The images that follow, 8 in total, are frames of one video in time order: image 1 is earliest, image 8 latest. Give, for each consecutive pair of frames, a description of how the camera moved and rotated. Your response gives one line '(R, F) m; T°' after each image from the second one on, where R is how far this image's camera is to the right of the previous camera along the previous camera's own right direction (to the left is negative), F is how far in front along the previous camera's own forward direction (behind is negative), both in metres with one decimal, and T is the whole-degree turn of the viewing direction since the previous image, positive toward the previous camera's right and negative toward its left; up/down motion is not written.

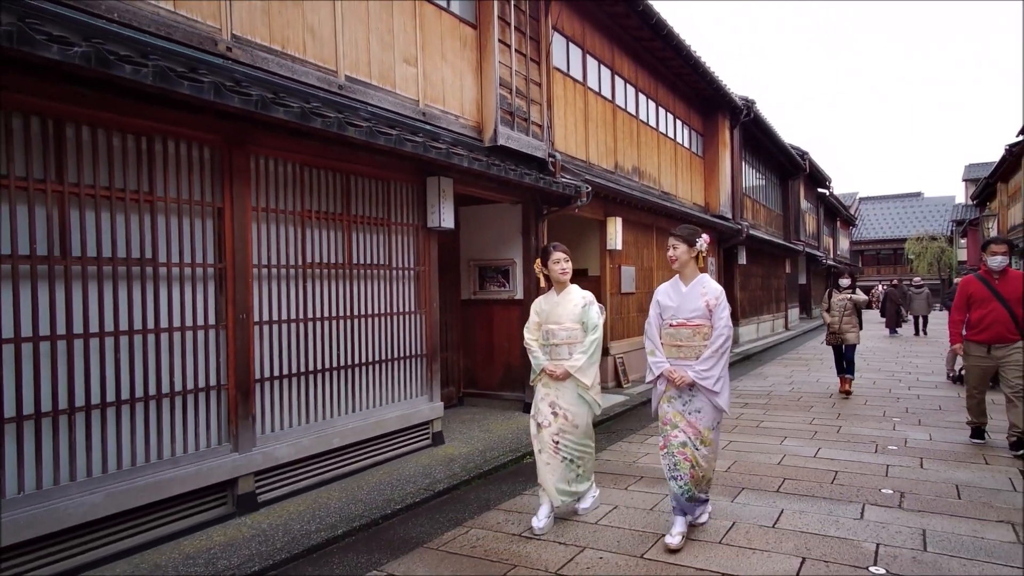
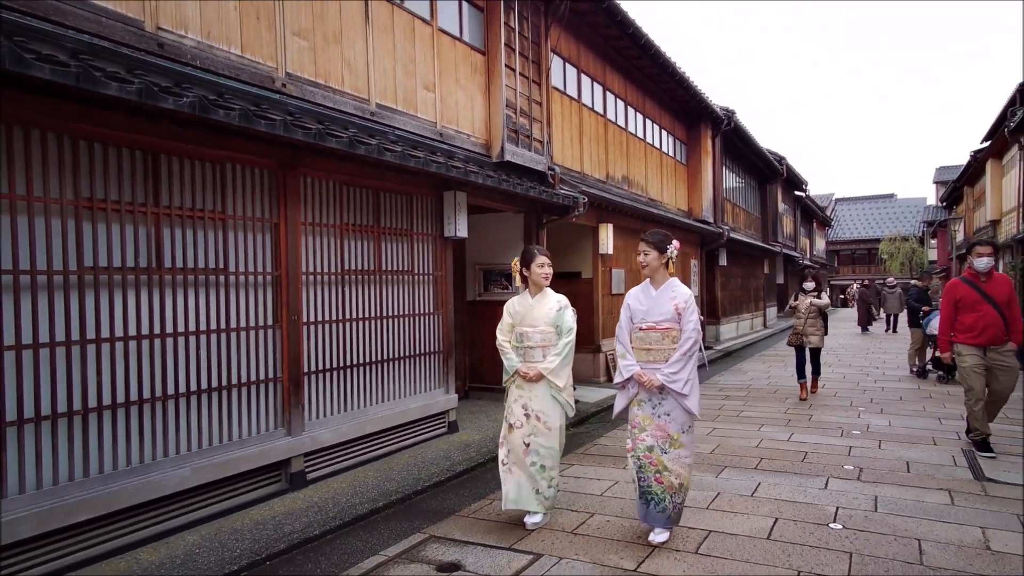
(-0.3, -0.7) m; +2°
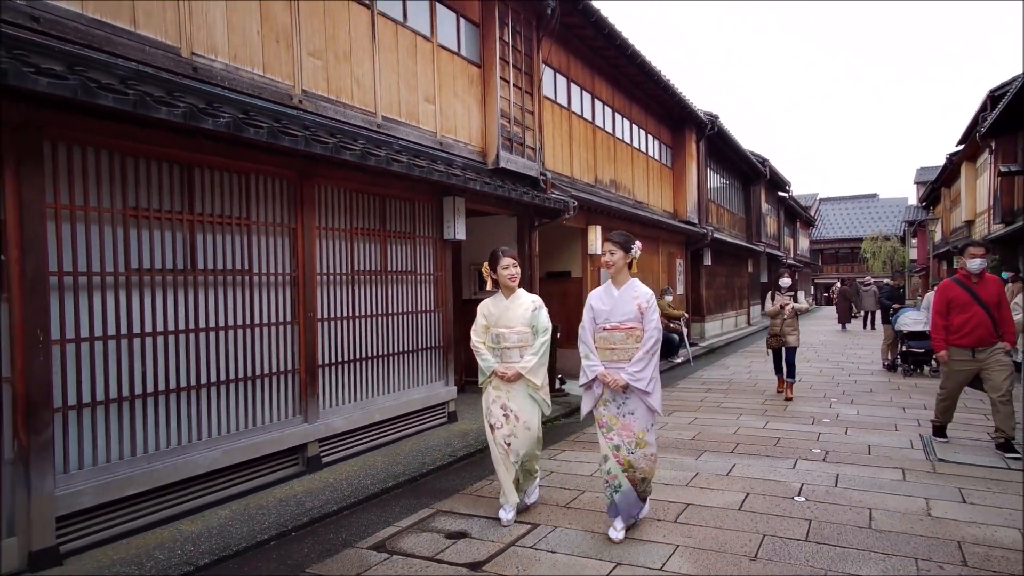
(-0.1, -0.5) m; +1°
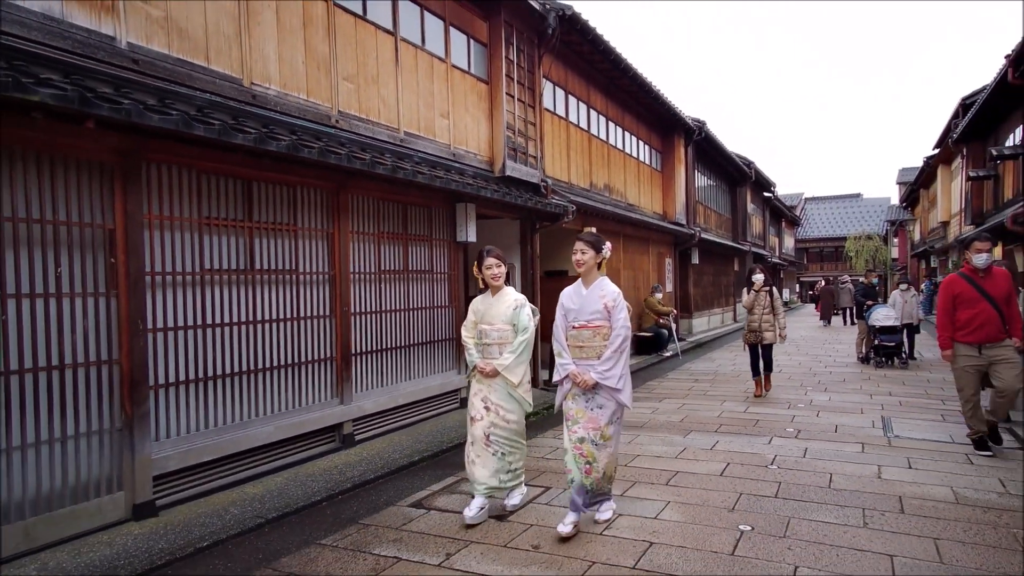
(-0.2, -0.8) m; +1°
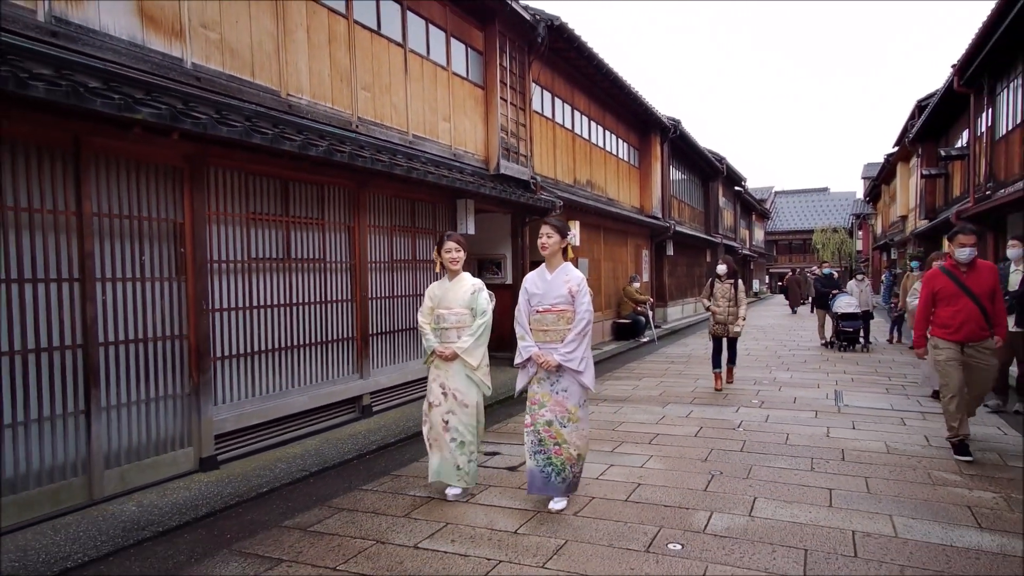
(-0.3, -0.8) m; +2°
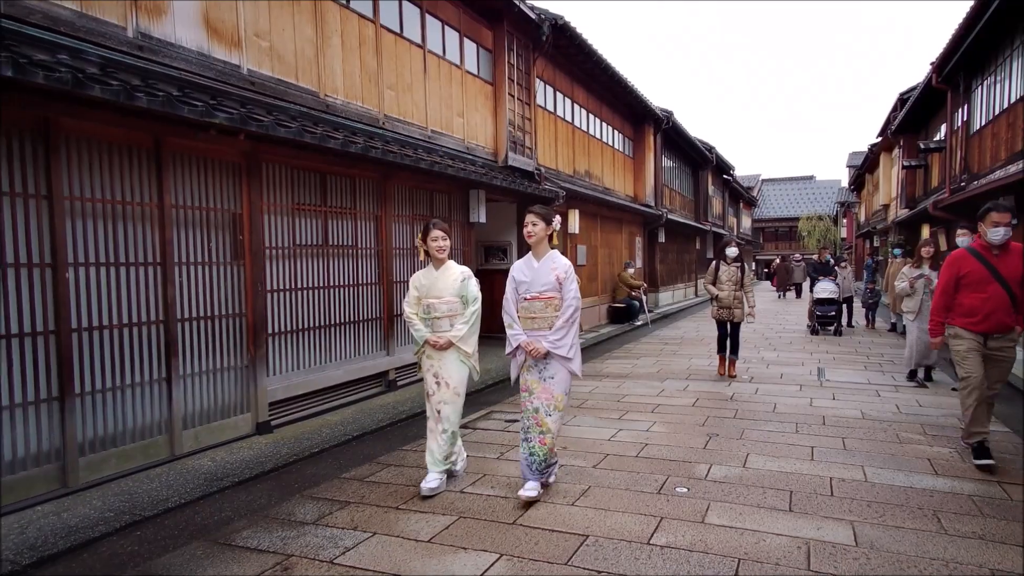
(-0.3, -0.7) m; +1°
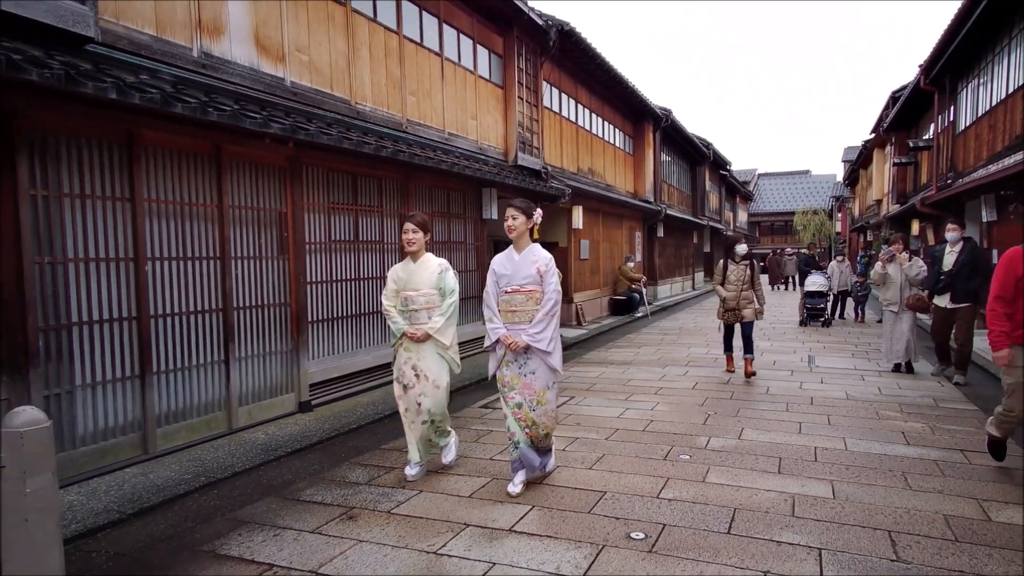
(-0.2, -0.6) m; 0°
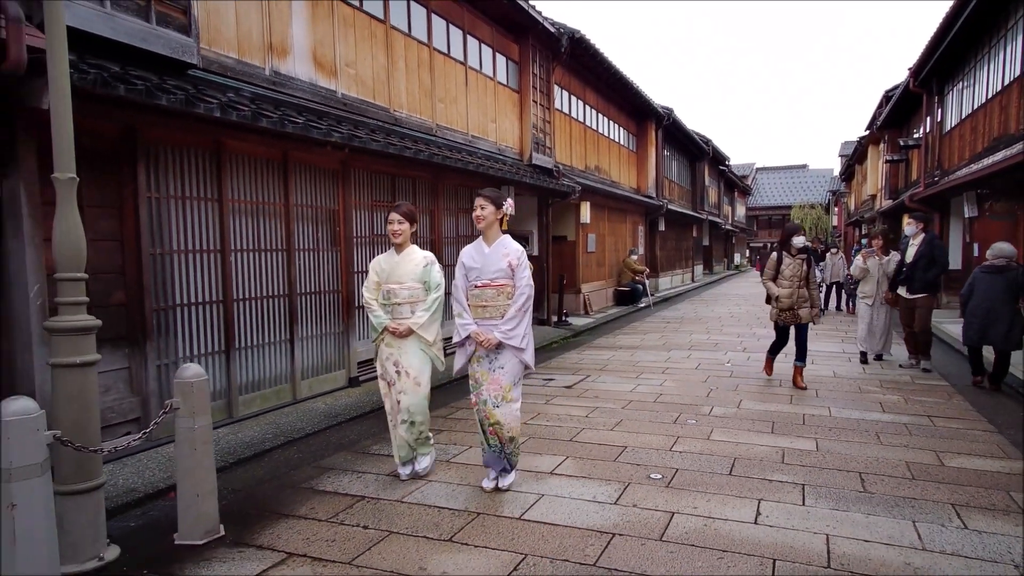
(-0.3, -0.8) m; 0°
